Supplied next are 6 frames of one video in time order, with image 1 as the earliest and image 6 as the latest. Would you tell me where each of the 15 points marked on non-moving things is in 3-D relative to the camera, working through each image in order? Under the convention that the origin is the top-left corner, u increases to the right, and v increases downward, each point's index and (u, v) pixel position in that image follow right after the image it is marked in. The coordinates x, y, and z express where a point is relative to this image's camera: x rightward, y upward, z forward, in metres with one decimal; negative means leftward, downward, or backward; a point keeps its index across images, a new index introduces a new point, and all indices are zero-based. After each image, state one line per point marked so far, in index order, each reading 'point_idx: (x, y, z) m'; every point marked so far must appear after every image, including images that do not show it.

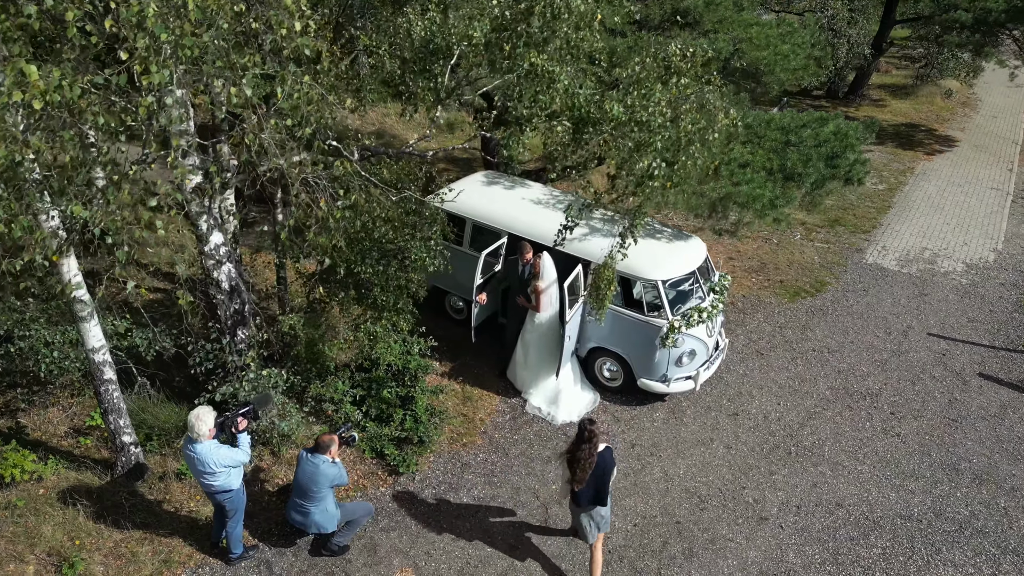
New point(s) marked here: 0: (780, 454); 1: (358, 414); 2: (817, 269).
0: (+3.0, -1.9, +7.9) m
1: (-1.6, -1.3, +7.4) m
2: (+5.6, +0.4, +12.8) m
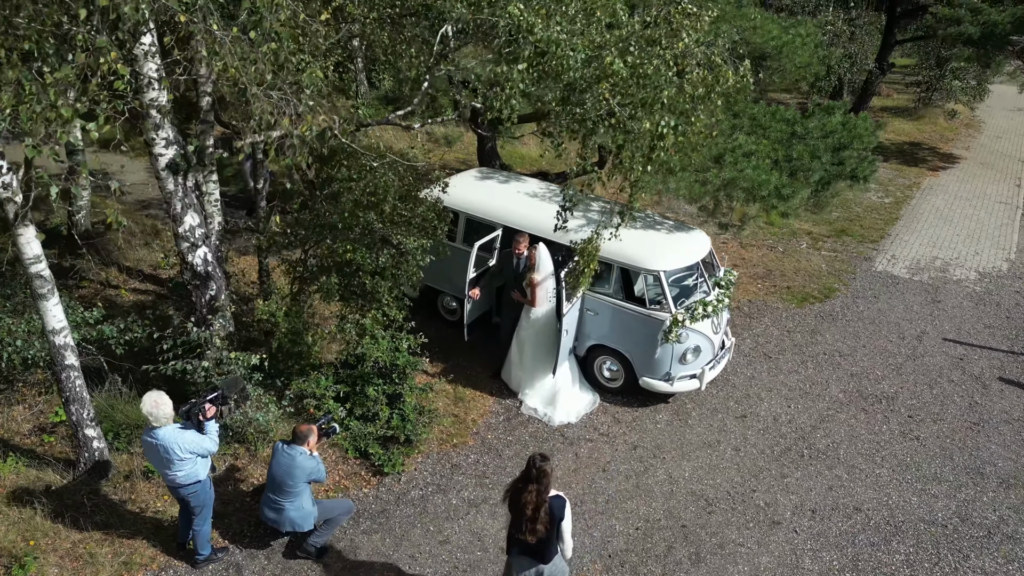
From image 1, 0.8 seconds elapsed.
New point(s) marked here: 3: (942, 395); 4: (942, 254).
0: (+3.0, -1.8, +7.4) m
1: (-1.7, -1.2, +7.0) m
2: (+5.5, +0.2, +12.4) m
3: (+5.4, -1.3, +8.8) m
4: (+8.6, +0.7, +14.1) m
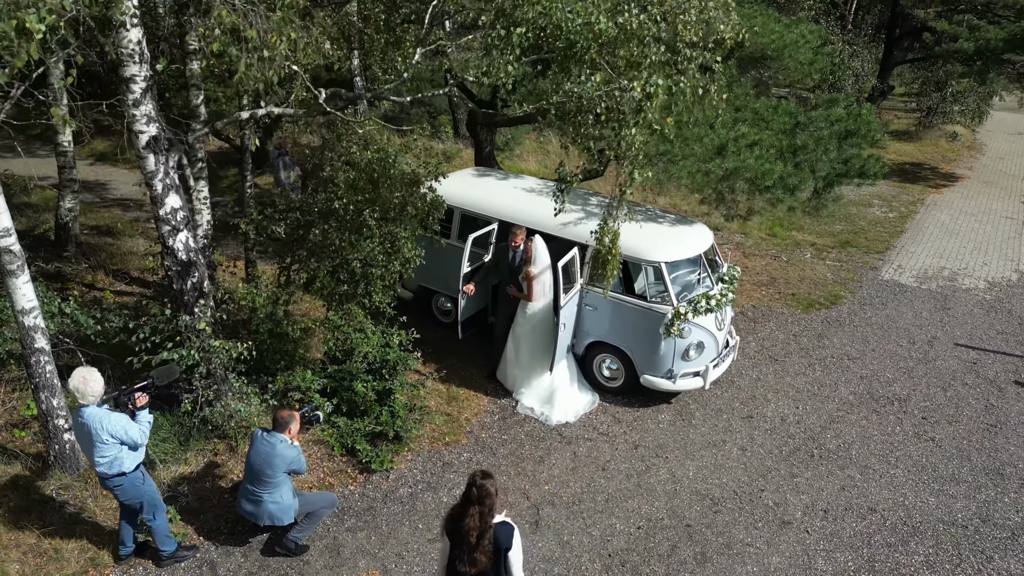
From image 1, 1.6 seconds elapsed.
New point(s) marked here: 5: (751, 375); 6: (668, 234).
0: (+2.9, -1.7, +7.1) m
1: (-1.8, -1.1, +6.7) m
2: (+5.5, +0.1, +12.1) m
3: (+5.4, -1.3, +8.5) m
4: (+8.6, +0.5, +13.8) m
5: (+2.9, -1.1, +8.6) m
6: (+1.7, +0.6, +7.6) m
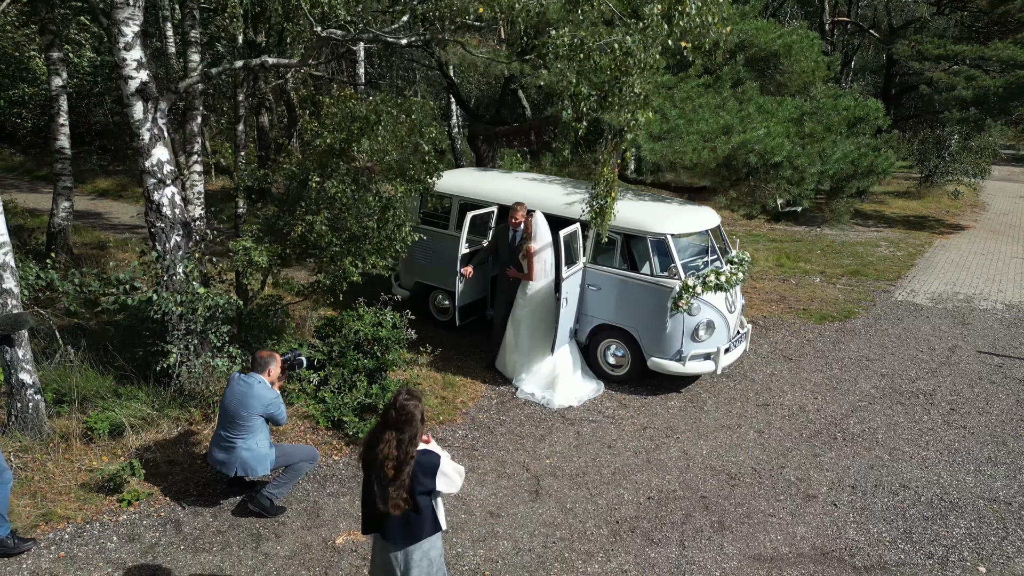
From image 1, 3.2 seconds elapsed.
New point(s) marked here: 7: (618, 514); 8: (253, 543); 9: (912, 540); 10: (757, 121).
0: (+2.9, -1.4, +6.6) m
1: (-1.8, -0.8, +6.3) m
2: (+5.5, -0.2, +11.7) m
3: (+5.4, -1.2, +8.0) m
4: (+8.7, 0.0, +13.4) m
5: (+2.9, -1.0, +8.1) m
6: (+1.7, +0.8, +7.3) m
7: (+0.8, -1.7, +5.2) m
8: (-1.7, -1.7, +4.7) m
9: (+2.9, -1.9, +5.2) m
10: (+2.9, +2.0, +8.5) m
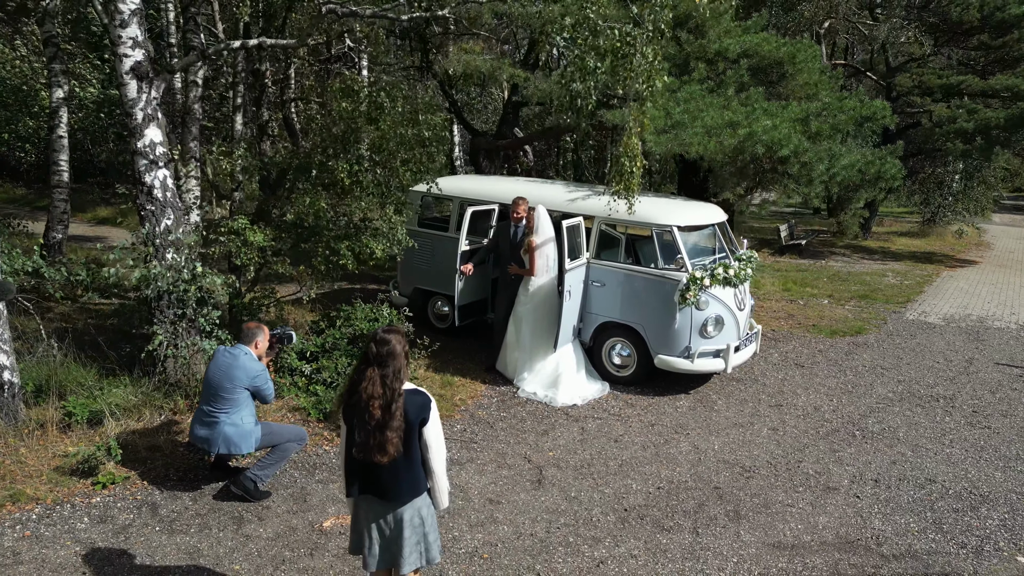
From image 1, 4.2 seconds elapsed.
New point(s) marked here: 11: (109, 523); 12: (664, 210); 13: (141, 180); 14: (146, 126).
0: (+2.9, -1.3, +6.2) m
1: (-1.8, -0.7, +6.0) m
2: (+5.6, -0.5, +11.5) m
3: (+5.4, -1.2, +7.6) m
4: (+8.7, -0.5, +13.2) m
5: (+3.0, -1.0, +7.8) m
6: (+1.7, +0.8, +7.2) m
7: (+0.8, -1.5, +4.9) m
8: (-1.7, -1.5, +4.3) m
9: (+3.0, -1.7, +4.8) m
10: (+2.9, +1.9, +8.4) m
11: (-2.5, -1.4, +4.3) m
12: (+1.5, +0.8, +7.0) m
13: (-3.0, +0.9, +5.7) m
14: (-2.9, +1.3, +5.6) m
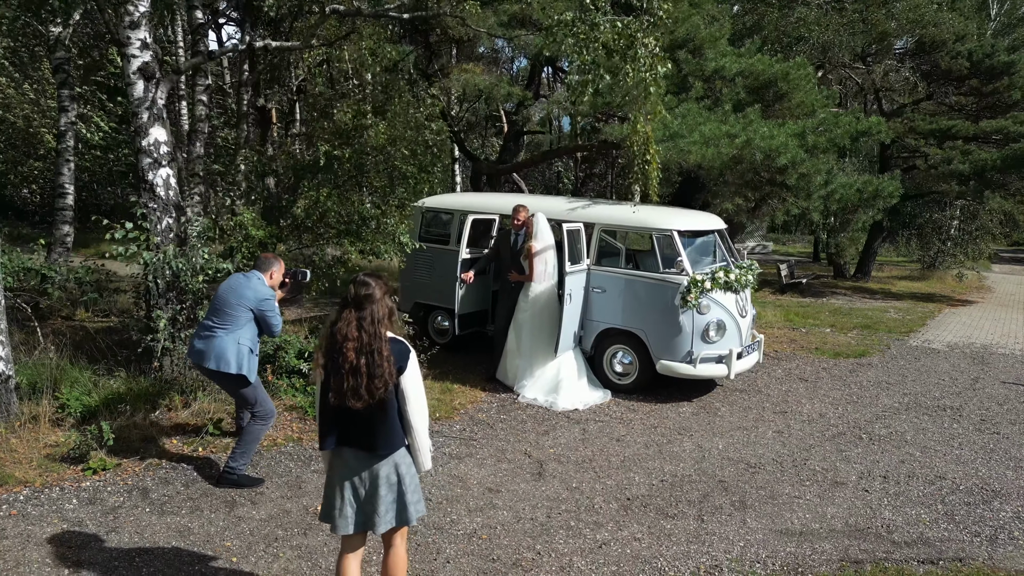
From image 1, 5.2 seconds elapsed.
0: (+2.9, -1.3, +6.1) m
1: (-1.8, -0.7, +6.0) m
2: (+5.6, -0.9, +11.4) m
3: (+5.4, -1.3, +7.5) m
4: (+8.7, -1.0, +13.1) m
5: (+3.0, -1.1, +7.7) m
6: (+1.7, +0.7, +7.2) m
7: (+0.8, -1.4, +4.8) m
8: (-1.7, -1.3, +4.2) m
9: (+3.0, -1.6, +4.7) m
10: (+2.9, +1.8, +8.5) m
11: (-2.5, -1.3, +4.2) m
12: (+1.5, +0.7, +7.0) m
13: (-3.0, +0.9, +5.7) m
14: (-2.9, +1.3, +5.7) m
